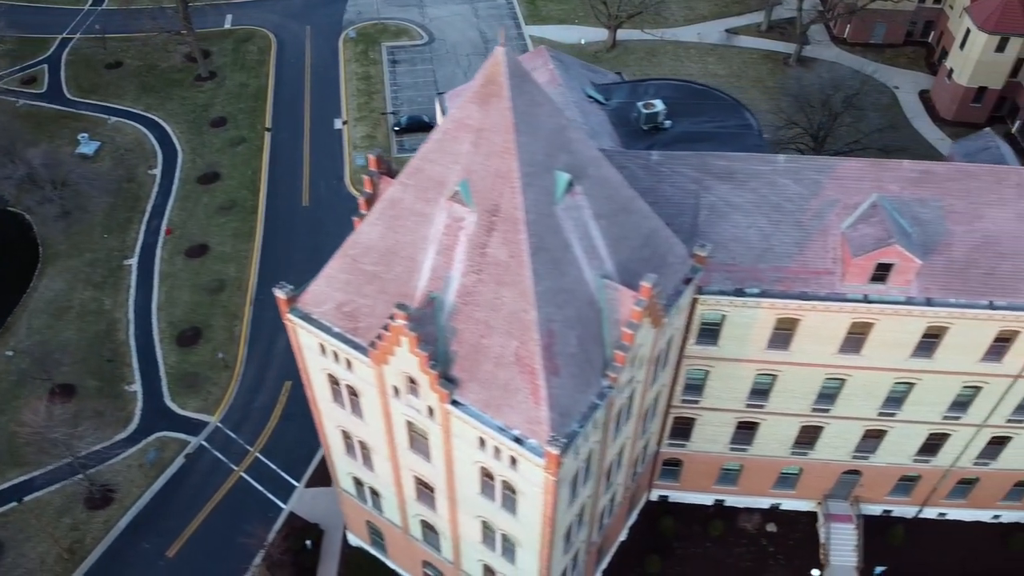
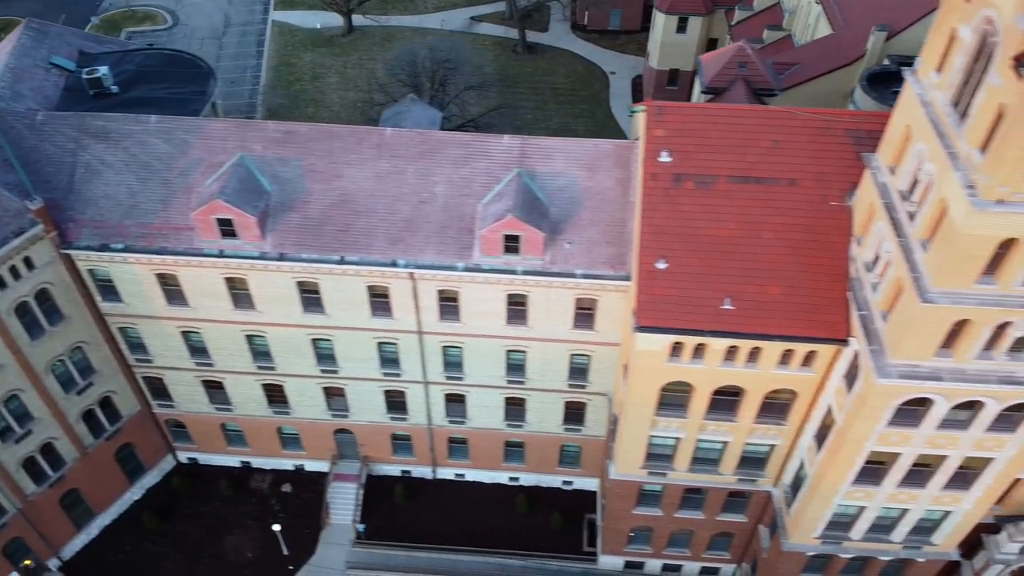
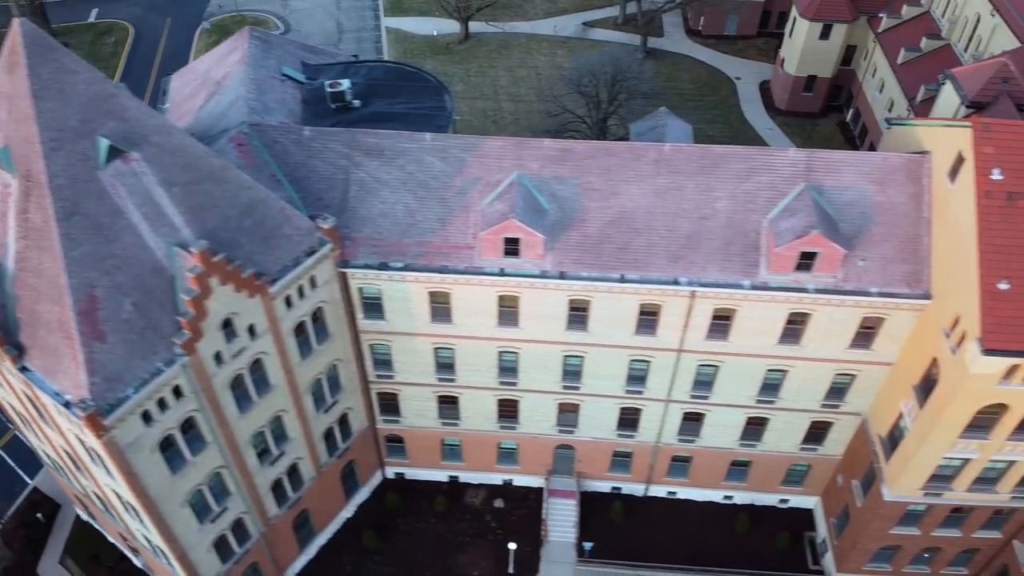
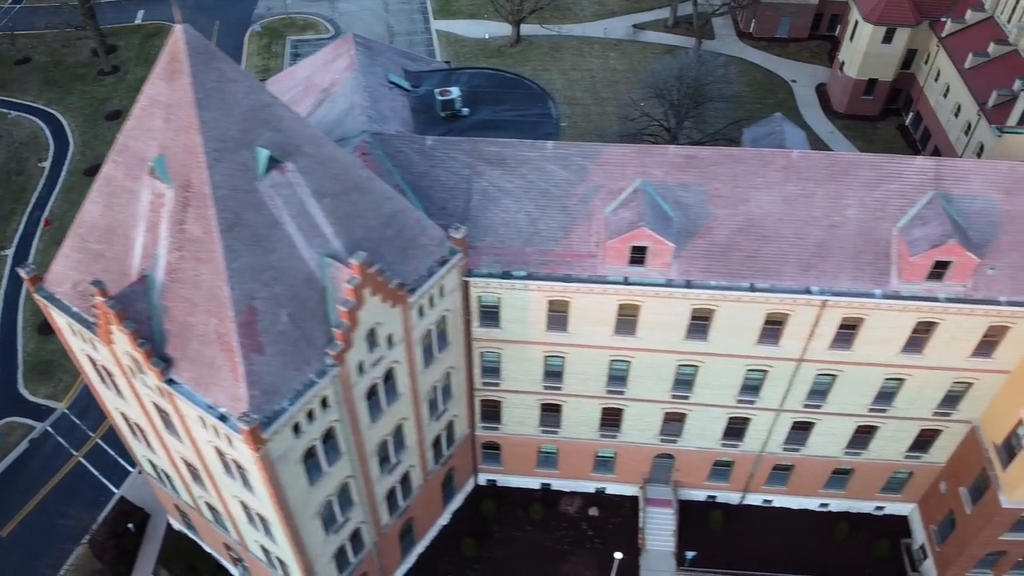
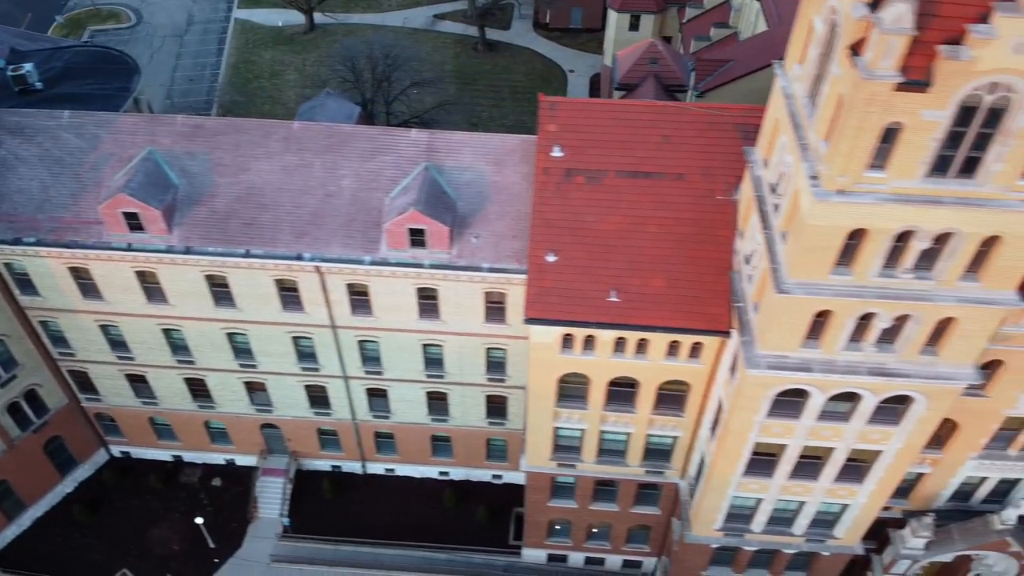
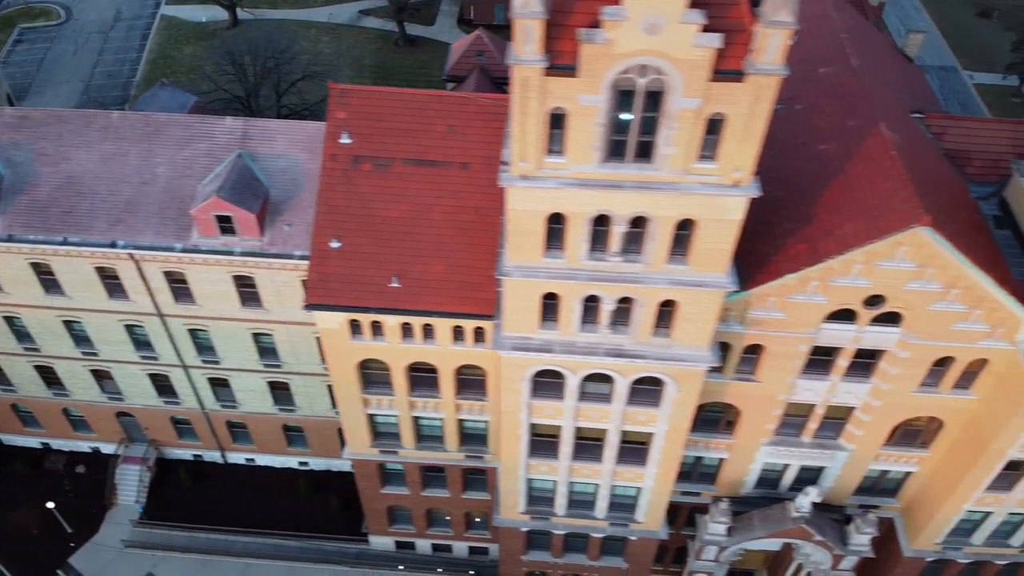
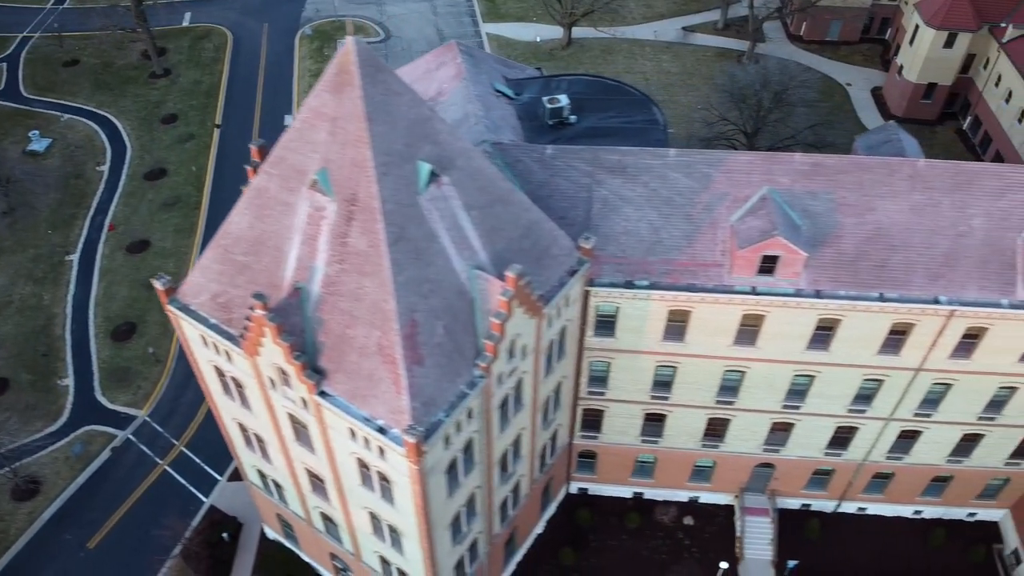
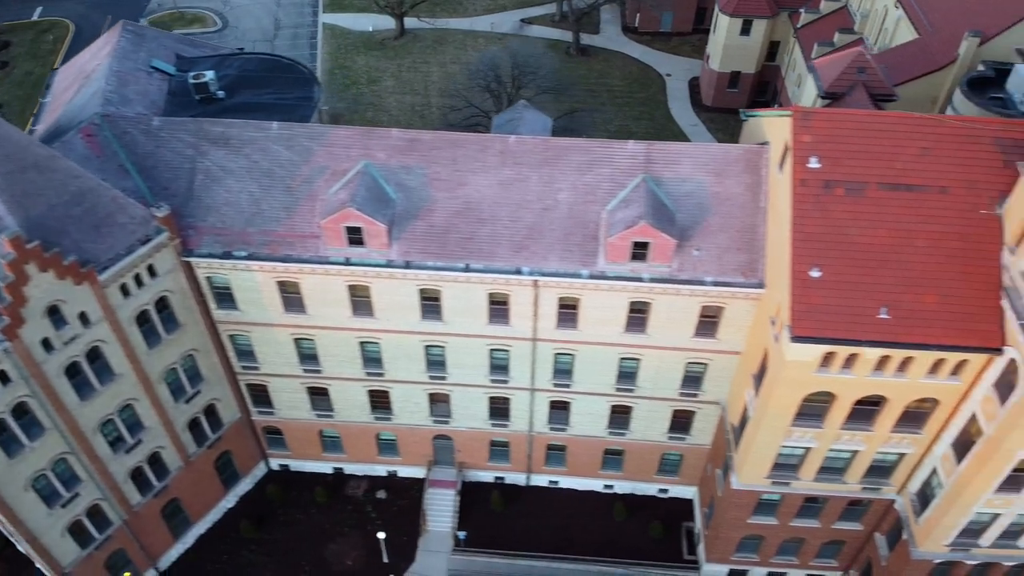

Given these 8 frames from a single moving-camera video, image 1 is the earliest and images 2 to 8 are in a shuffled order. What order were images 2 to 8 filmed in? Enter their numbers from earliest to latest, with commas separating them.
7, 4, 3, 8, 2, 5, 6
